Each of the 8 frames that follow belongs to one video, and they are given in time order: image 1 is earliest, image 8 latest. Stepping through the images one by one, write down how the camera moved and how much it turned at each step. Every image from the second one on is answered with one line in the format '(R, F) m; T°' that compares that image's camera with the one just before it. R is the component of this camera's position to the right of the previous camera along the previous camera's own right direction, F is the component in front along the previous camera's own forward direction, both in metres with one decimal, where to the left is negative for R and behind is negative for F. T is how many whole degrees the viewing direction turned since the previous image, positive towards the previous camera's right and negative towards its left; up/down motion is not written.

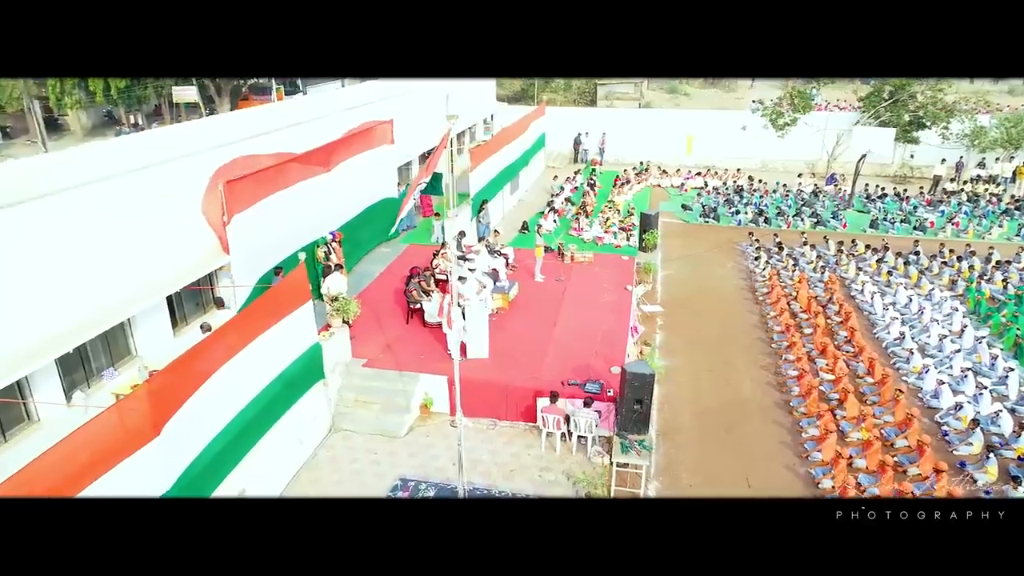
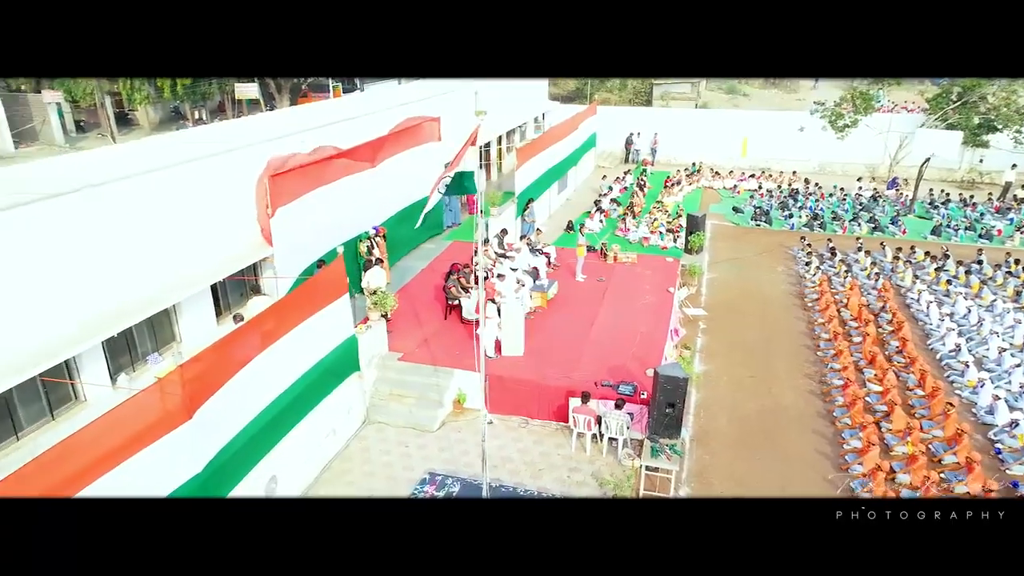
(+0.3, 0.0) m; -4°
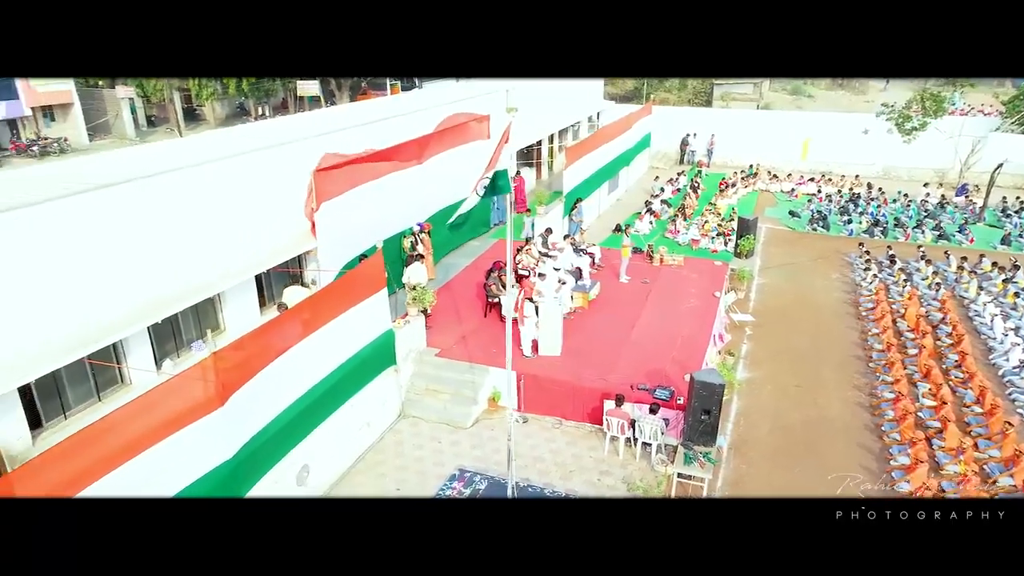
(+0.3, +0.1) m; -4°
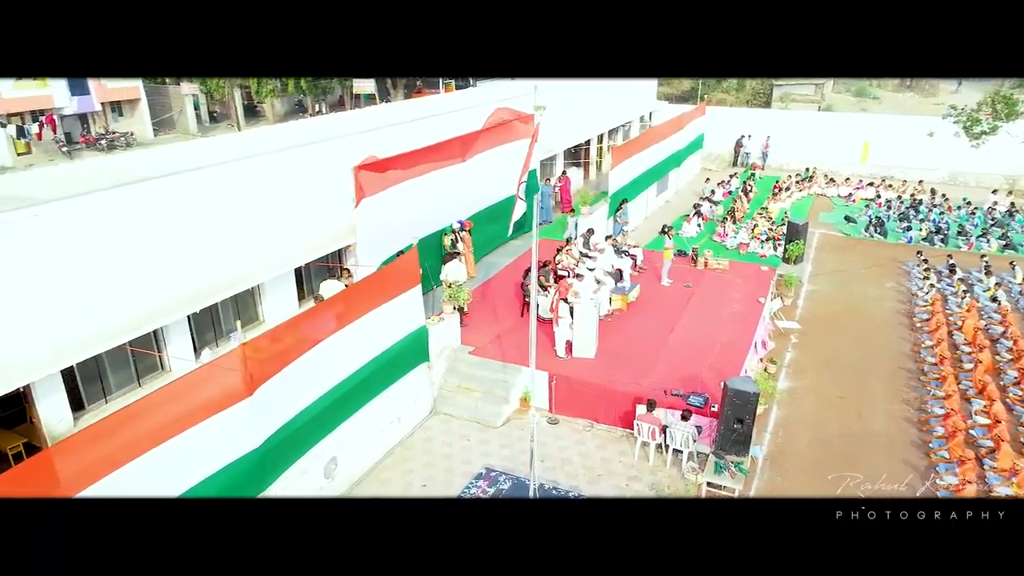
(+0.3, +0.1) m; -4°
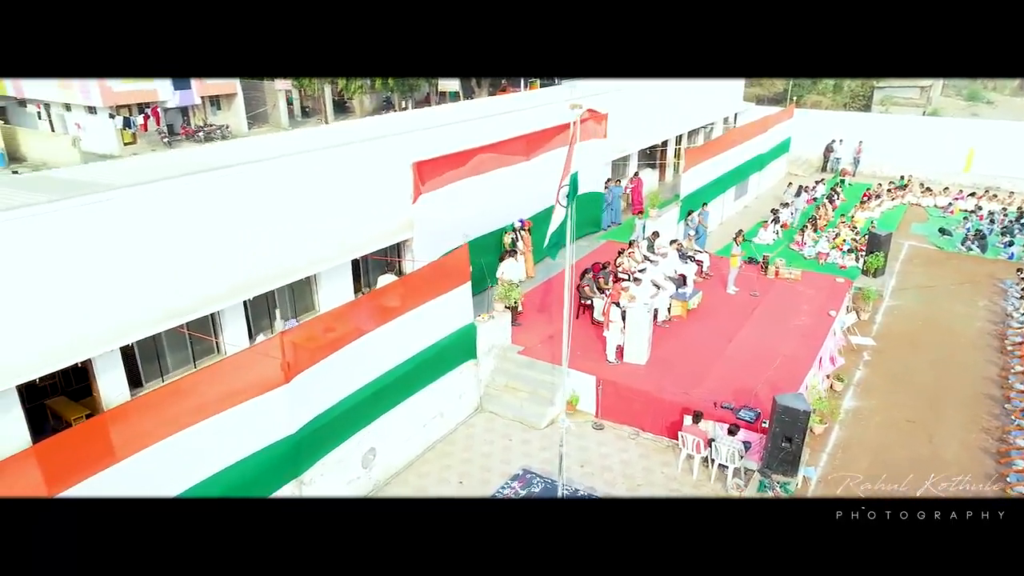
(+0.5, +0.1) m; -7°
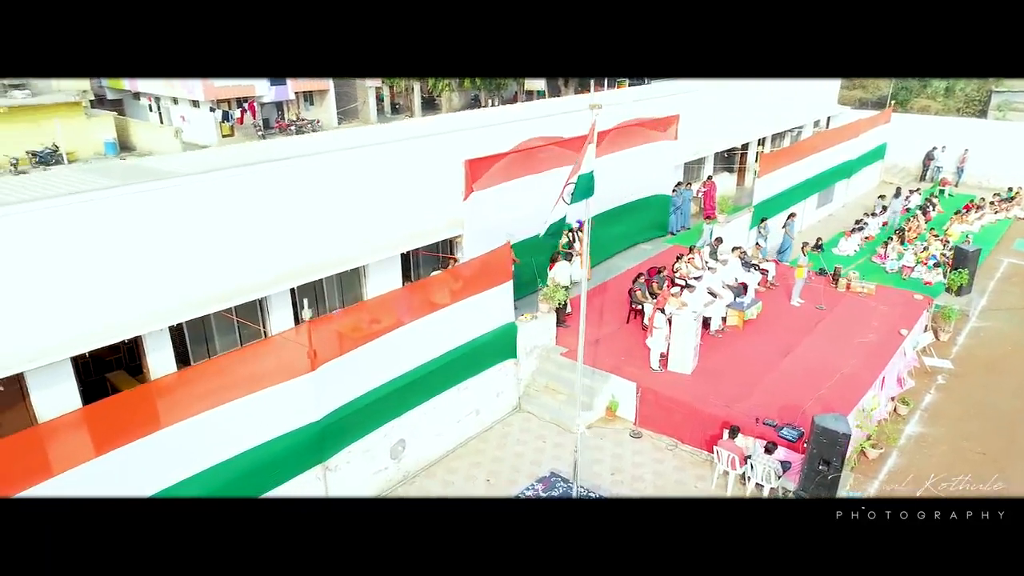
(+0.7, +0.1) m; -7°
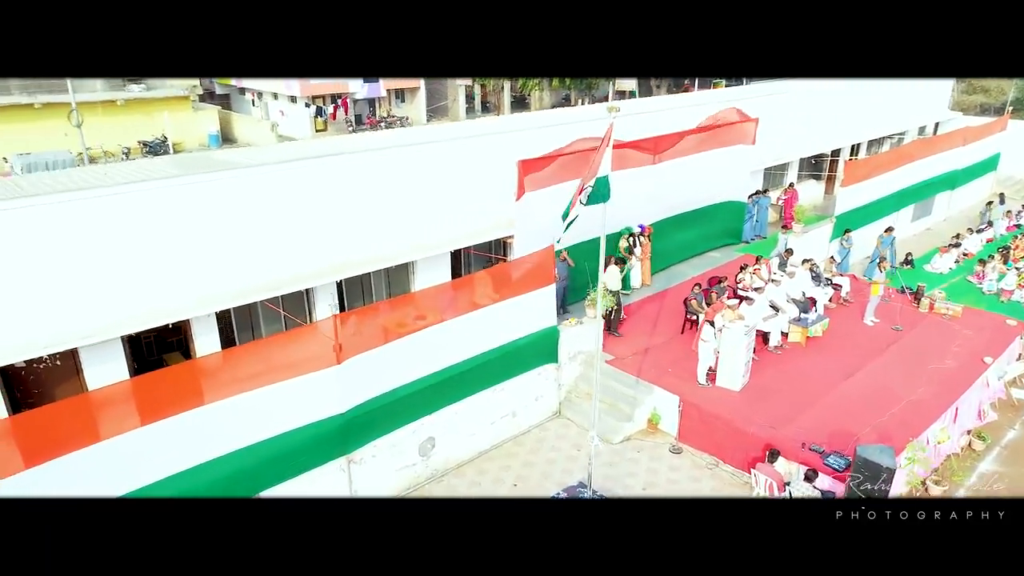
(+0.7, +0.2) m; -8°
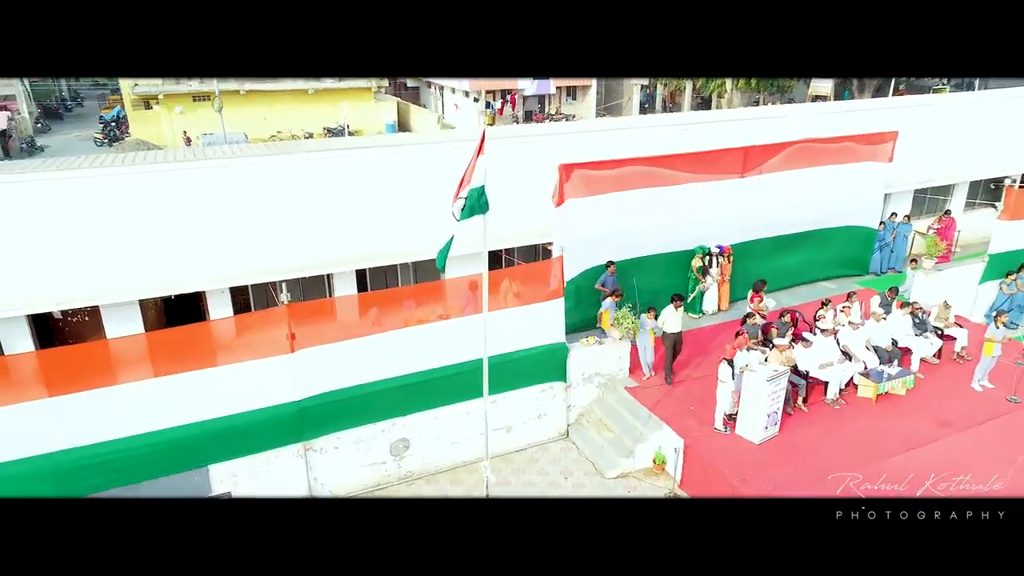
(+2.5, +0.8) m; -17°
